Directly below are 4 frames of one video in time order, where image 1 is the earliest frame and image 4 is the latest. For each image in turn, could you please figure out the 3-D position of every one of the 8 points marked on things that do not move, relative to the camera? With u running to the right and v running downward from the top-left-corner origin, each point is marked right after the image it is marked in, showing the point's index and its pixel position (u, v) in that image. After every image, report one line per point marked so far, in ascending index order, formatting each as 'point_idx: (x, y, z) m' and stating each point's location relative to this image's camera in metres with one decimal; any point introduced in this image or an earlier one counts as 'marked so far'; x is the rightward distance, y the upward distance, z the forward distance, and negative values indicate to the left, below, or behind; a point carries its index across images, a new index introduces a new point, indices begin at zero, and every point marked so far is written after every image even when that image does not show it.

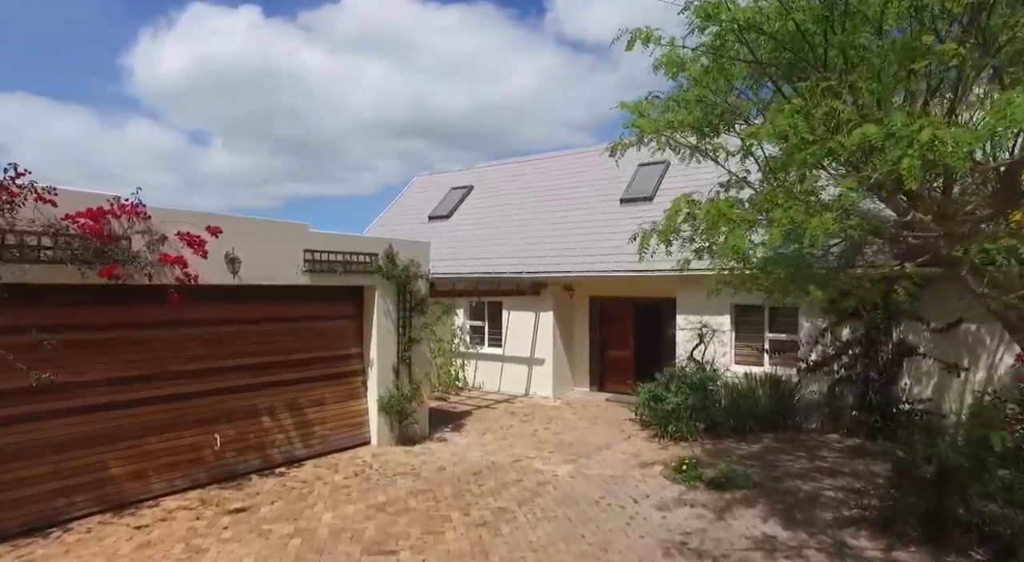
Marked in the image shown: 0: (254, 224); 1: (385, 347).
0: (-3.5, +0.8, +8.8) m
1: (-2.1, -1.1, +10.6) m
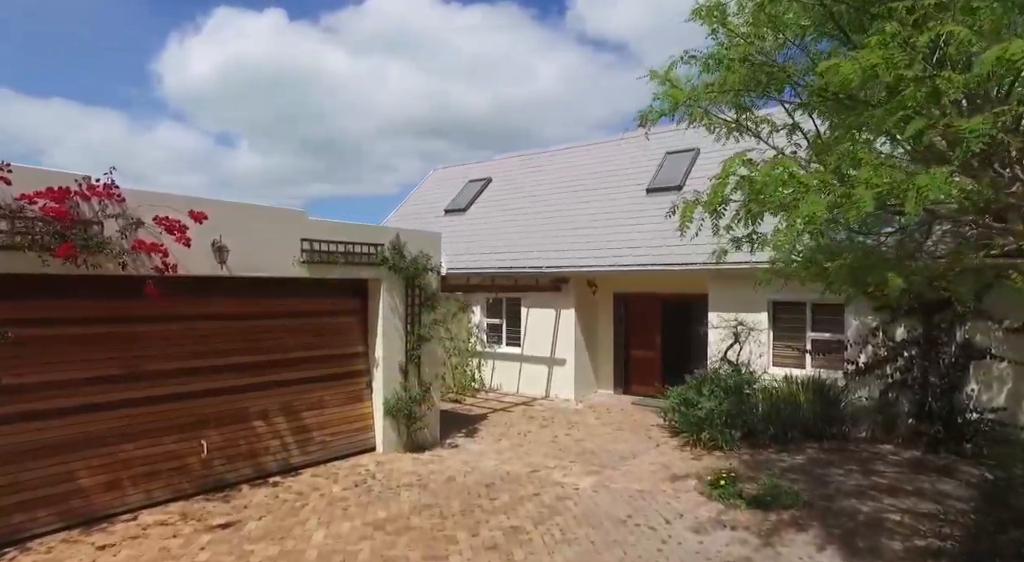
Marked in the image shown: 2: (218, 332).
0: (-3.3, +0.9, +8.0) m
1: (-1.8, -1.0, +9.8) m
2: (-3.6, -0.6, +8.0) m
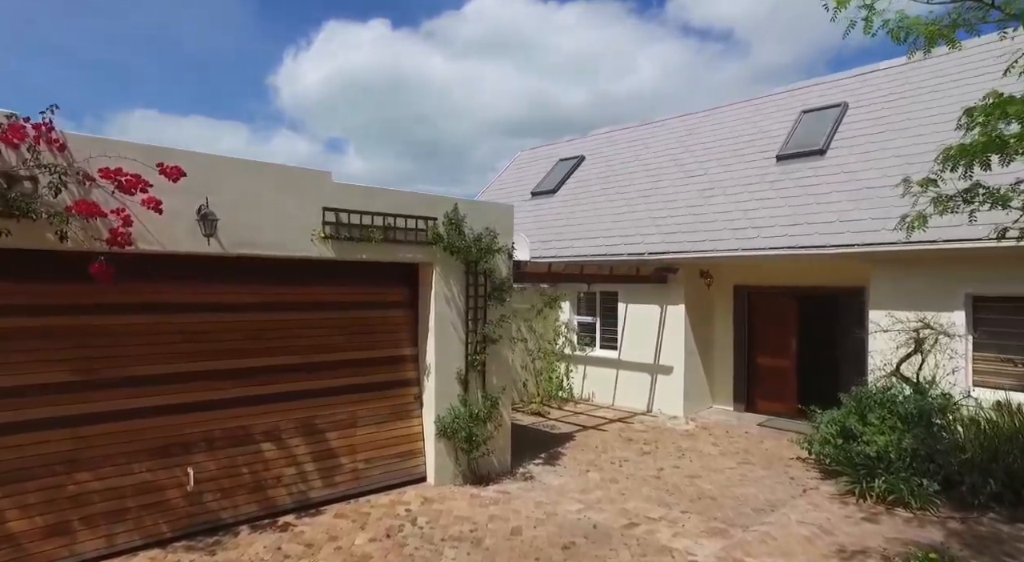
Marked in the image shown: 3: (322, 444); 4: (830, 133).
0: (-2.5, +1.1, +6.1) m
1: (-0.8, -0.8, +7.7) m
2: (-2.8, -0.4, +6.2) m
3: (-2.0, -1.7, +6.9) m
4: (+5.5, +2.5, +11.3) m
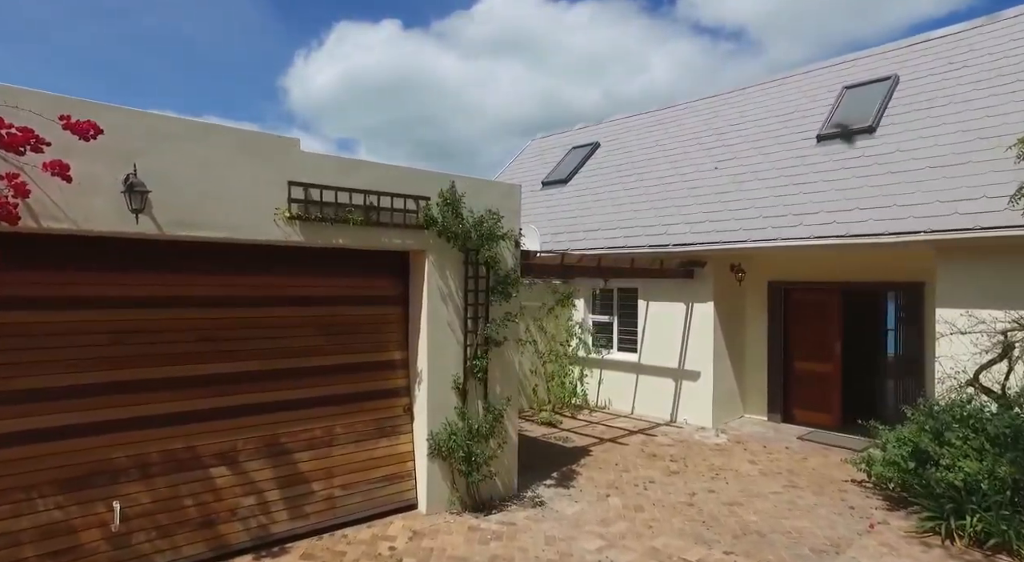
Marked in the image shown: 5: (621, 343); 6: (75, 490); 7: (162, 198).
0: (-2.4, +1.1, +4.9) m
1: (-0.7, -0.7, +6.5) m
2: (-2.8, -0.4, +5.0) m
3: (-1.9, -1.6, +5.7) m
4: (+5.6, +2.6, +10.0) m
5: (+1.9, -1.1, +11.6) m
6: (-3.1, -1.5, +4.6) m
7: (-2.6, +0.6, +4.8) m
